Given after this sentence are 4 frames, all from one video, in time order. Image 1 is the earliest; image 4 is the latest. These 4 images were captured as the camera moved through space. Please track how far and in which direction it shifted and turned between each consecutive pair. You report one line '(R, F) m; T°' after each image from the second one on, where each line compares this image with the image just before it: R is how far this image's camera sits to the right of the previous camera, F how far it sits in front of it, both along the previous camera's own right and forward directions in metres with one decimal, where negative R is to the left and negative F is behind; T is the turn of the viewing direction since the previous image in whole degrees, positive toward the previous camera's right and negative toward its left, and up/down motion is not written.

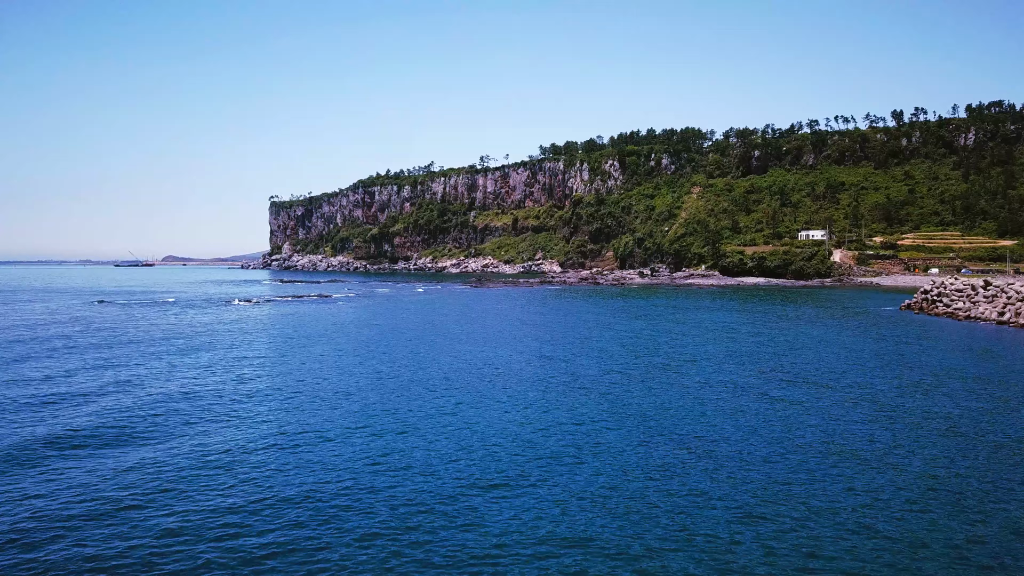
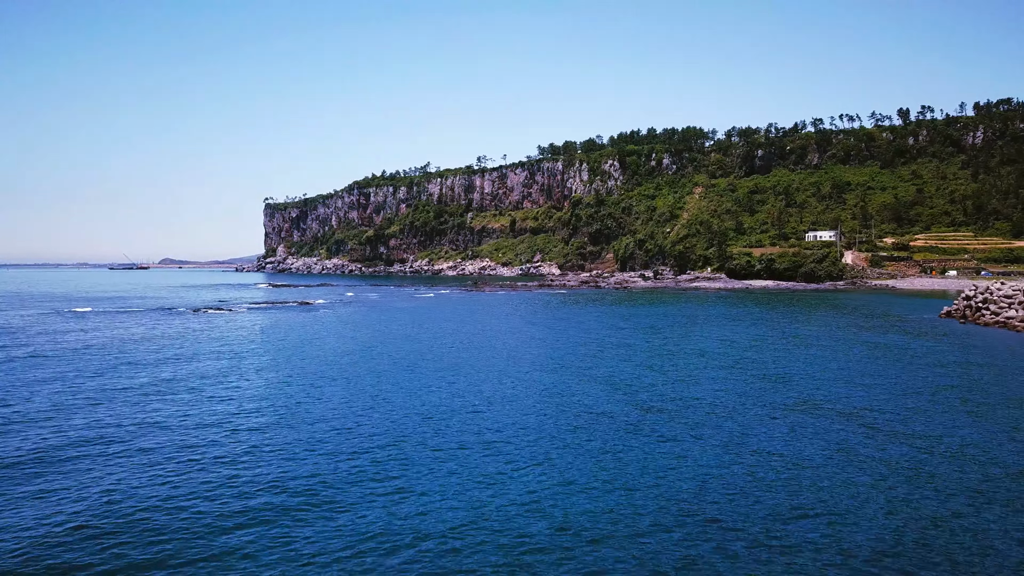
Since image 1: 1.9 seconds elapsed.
(+0.1, +4.1) m; 0°
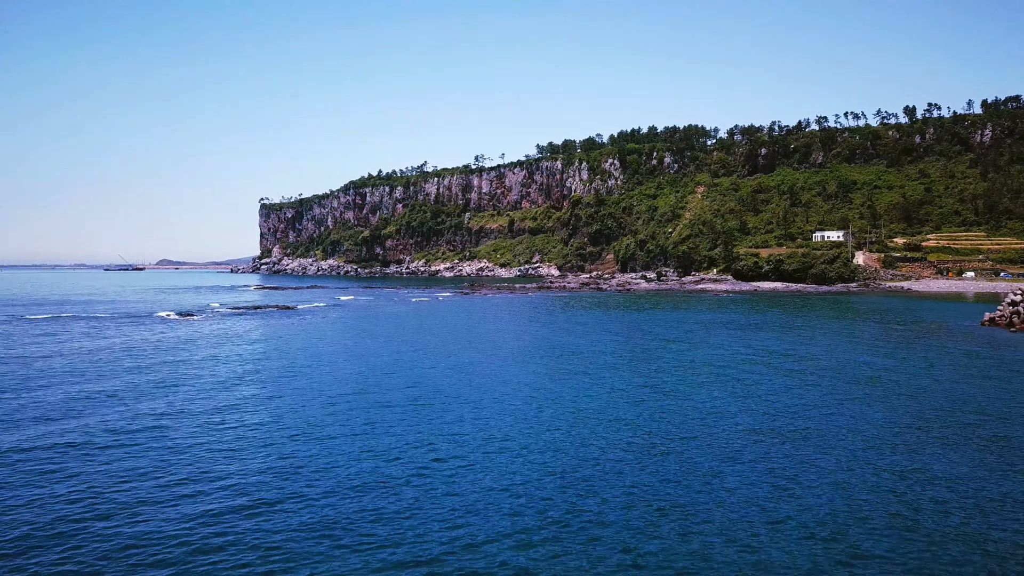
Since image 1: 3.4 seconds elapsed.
(+0.1, +3.5) m; 0°
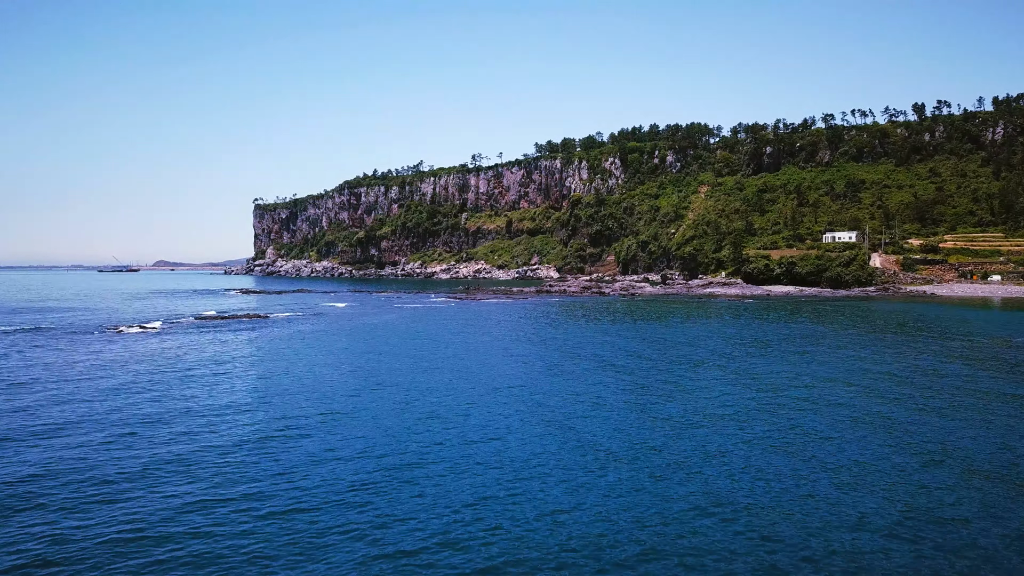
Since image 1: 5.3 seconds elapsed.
(+0.1, +4.6) m; 0°
